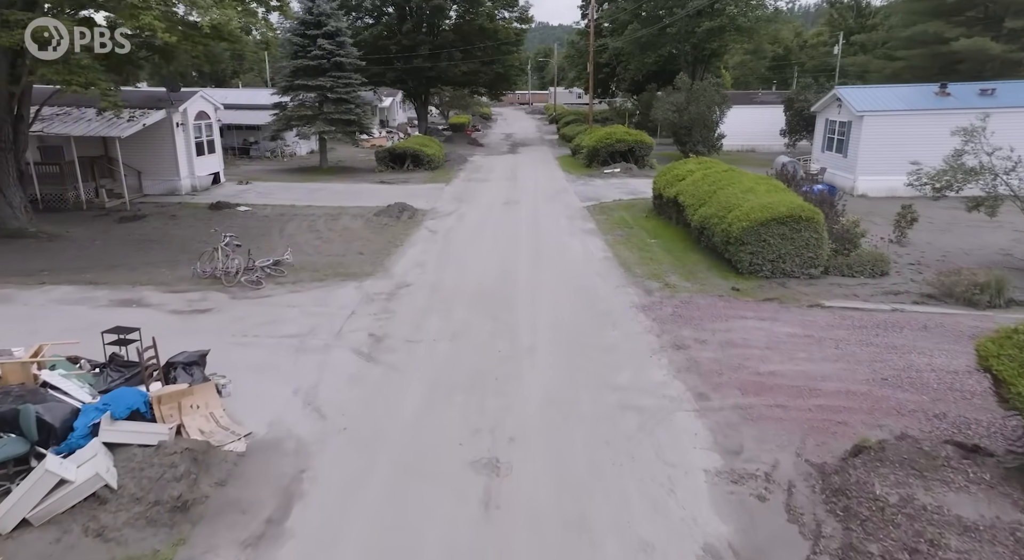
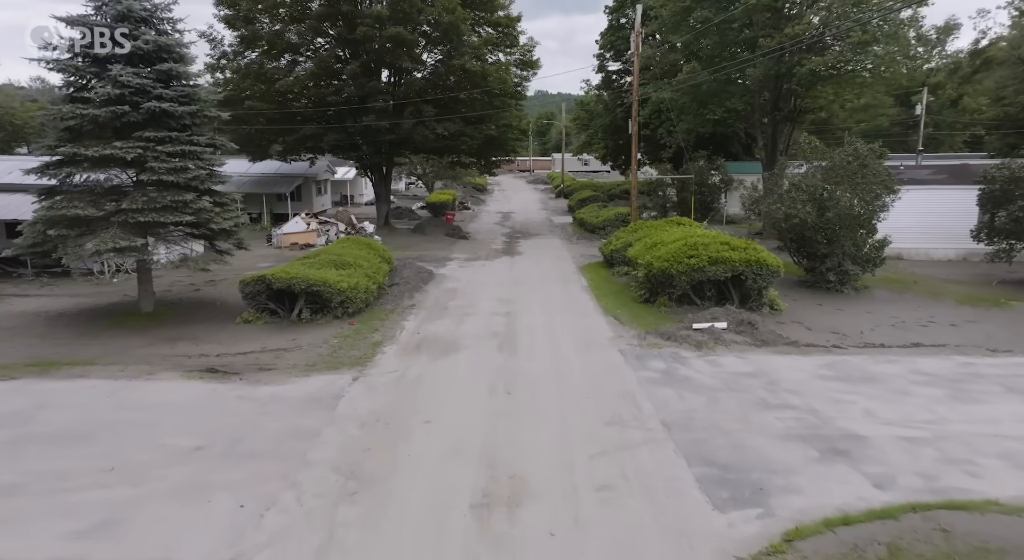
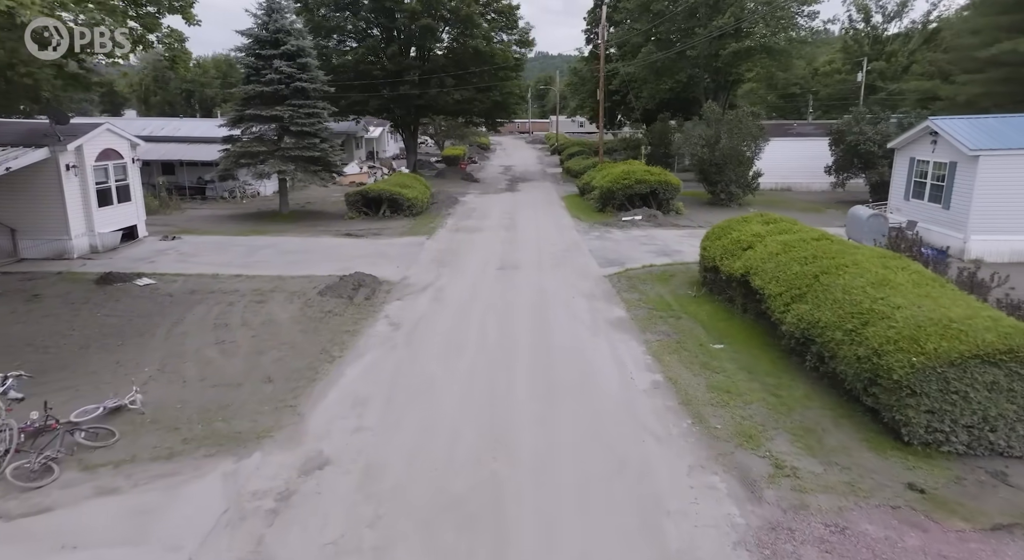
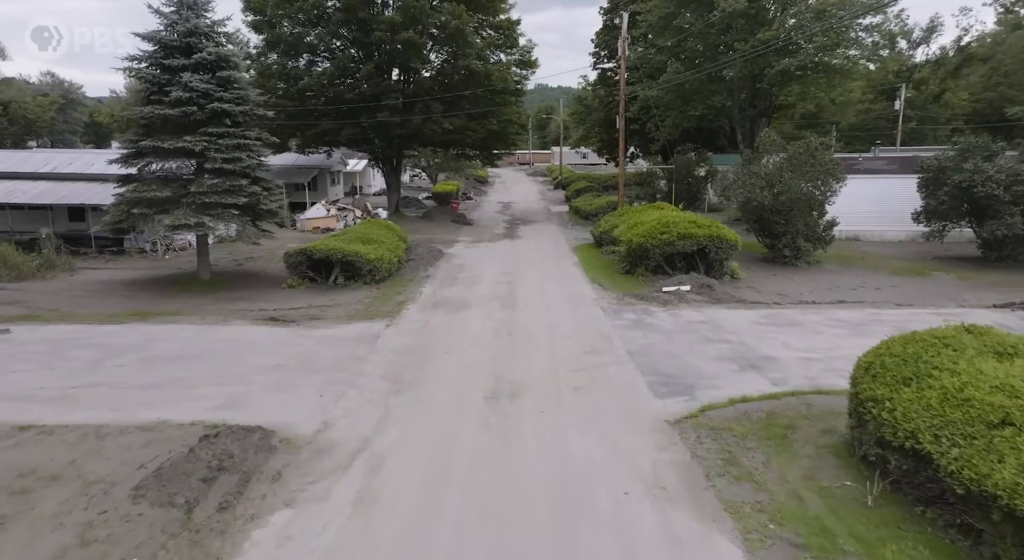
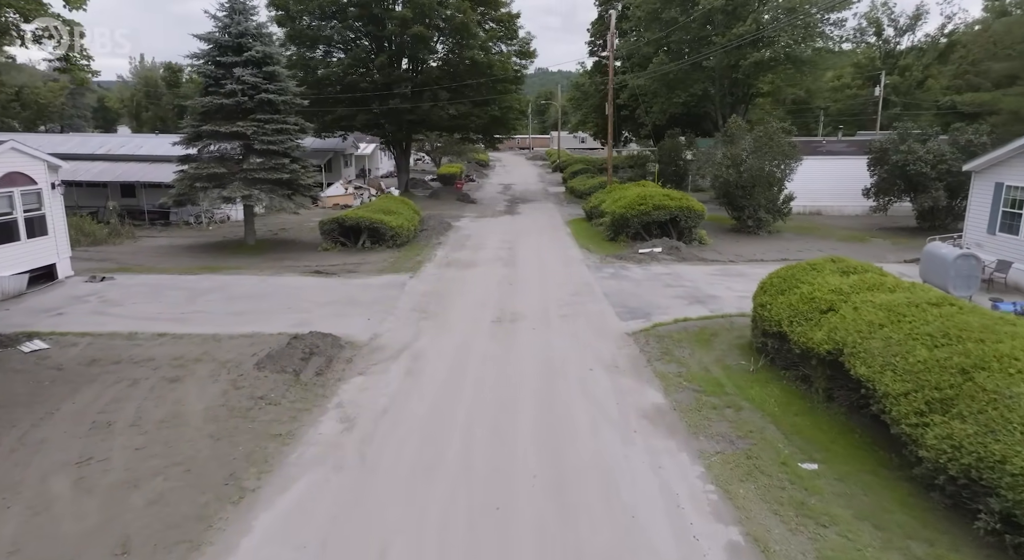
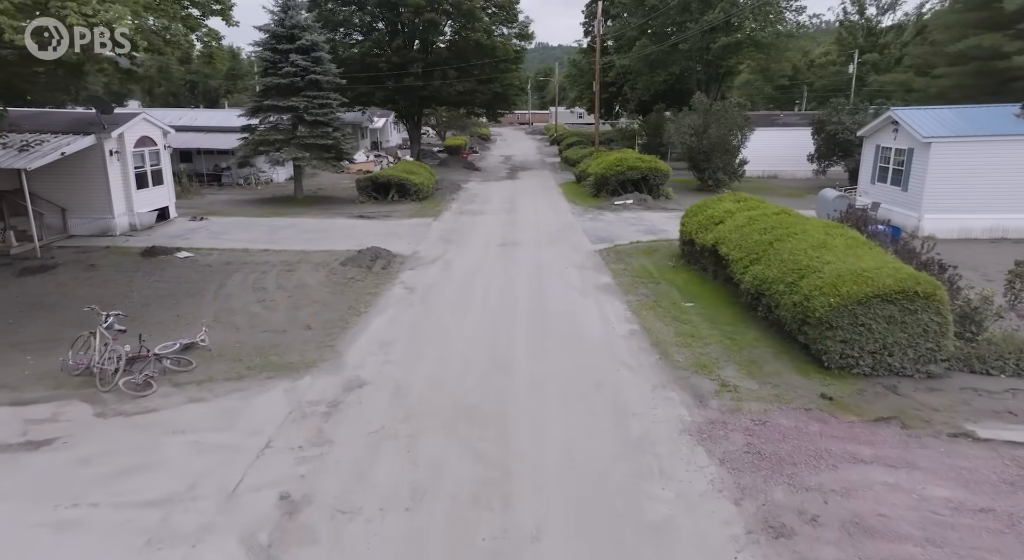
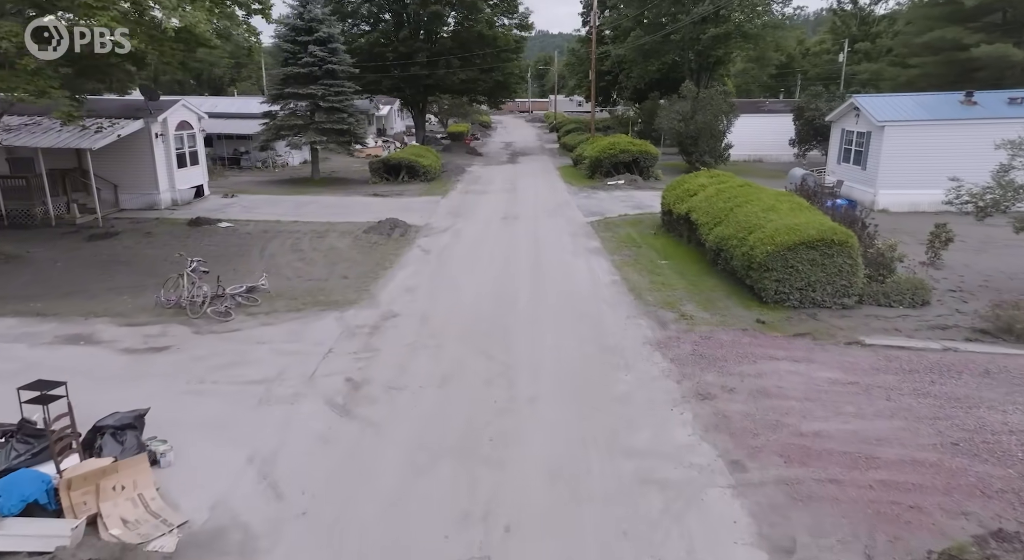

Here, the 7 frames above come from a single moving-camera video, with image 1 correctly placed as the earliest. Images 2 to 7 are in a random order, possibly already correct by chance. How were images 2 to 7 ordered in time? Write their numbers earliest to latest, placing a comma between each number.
7, 6, 3, 5, 4, 2
